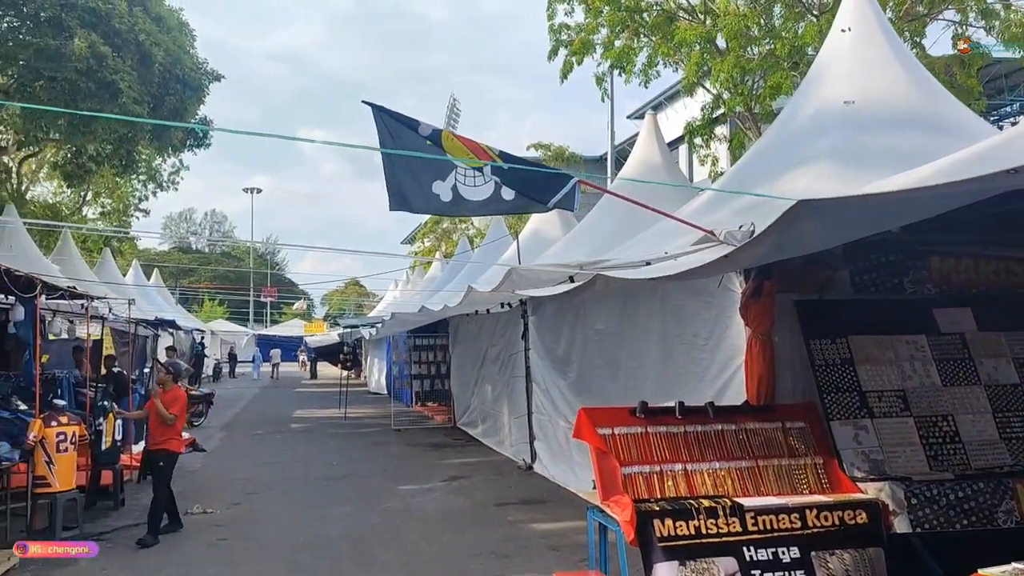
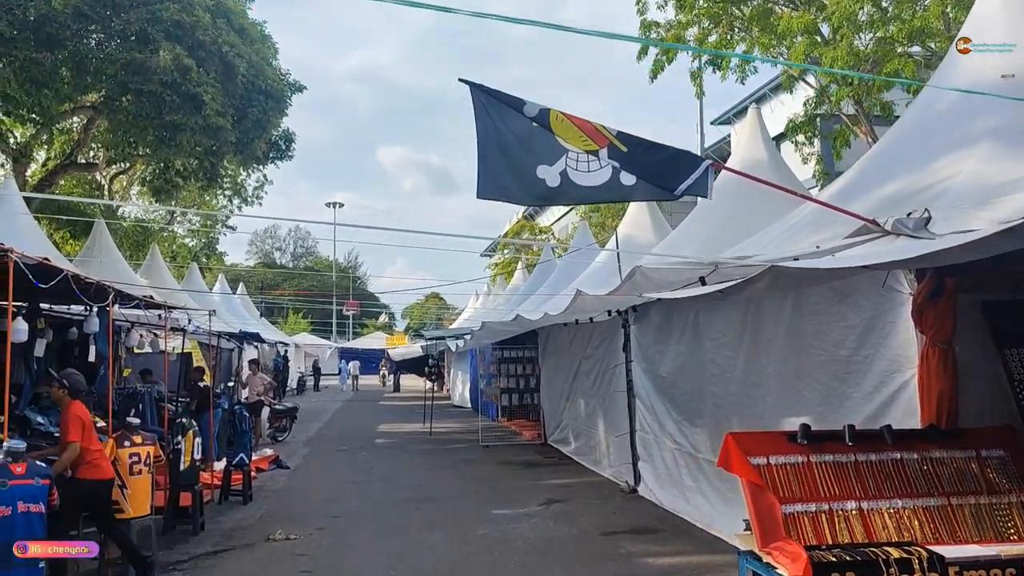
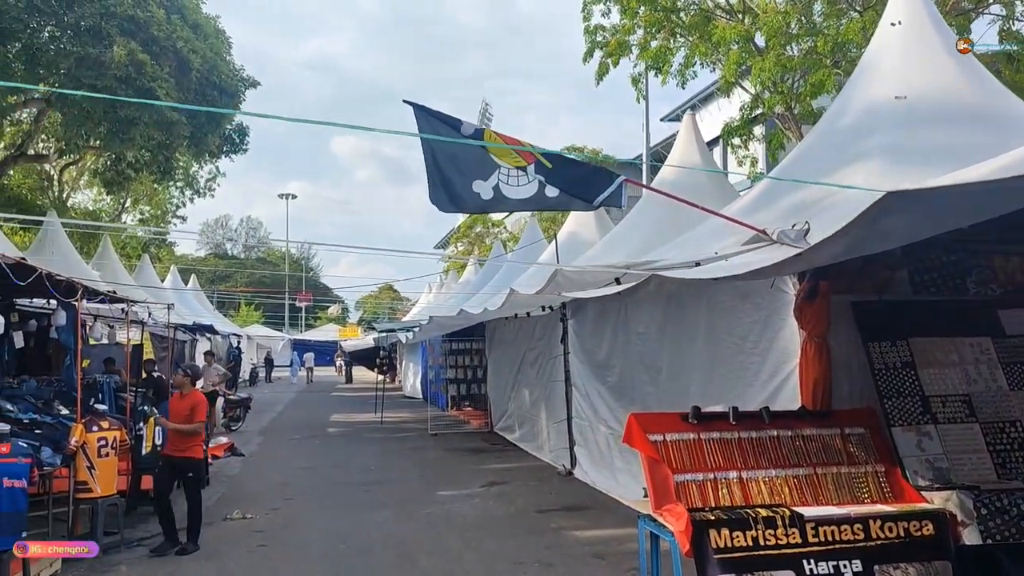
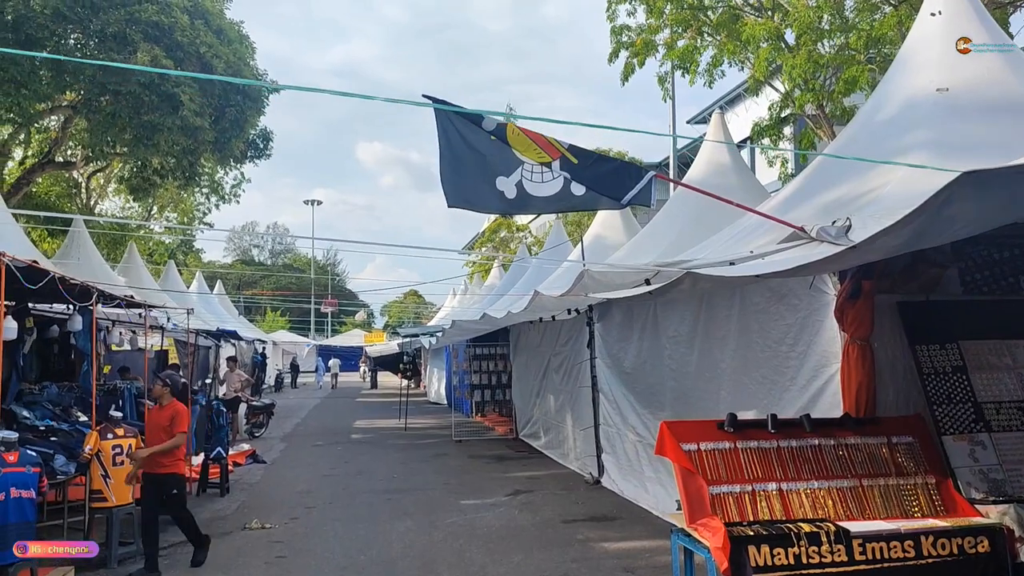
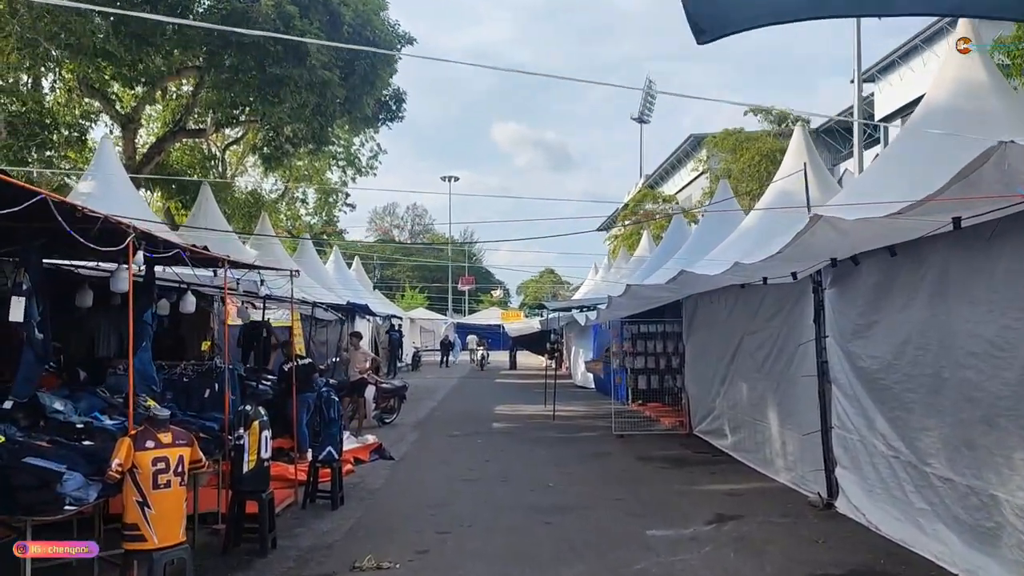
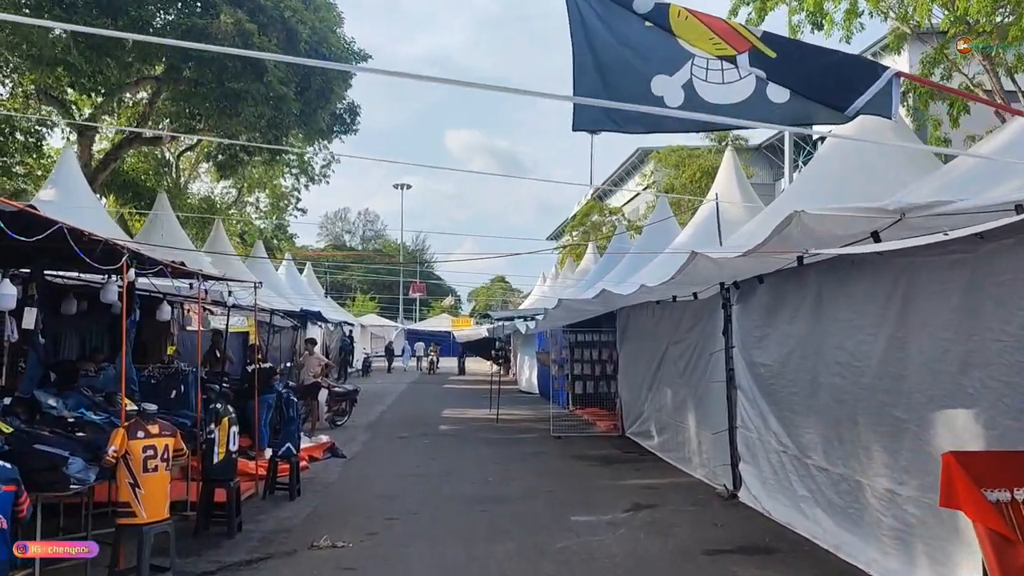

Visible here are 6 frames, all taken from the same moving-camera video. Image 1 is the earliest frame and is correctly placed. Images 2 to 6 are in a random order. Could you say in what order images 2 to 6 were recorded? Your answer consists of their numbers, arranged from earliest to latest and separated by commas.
3, 4, 2, 6, 5
